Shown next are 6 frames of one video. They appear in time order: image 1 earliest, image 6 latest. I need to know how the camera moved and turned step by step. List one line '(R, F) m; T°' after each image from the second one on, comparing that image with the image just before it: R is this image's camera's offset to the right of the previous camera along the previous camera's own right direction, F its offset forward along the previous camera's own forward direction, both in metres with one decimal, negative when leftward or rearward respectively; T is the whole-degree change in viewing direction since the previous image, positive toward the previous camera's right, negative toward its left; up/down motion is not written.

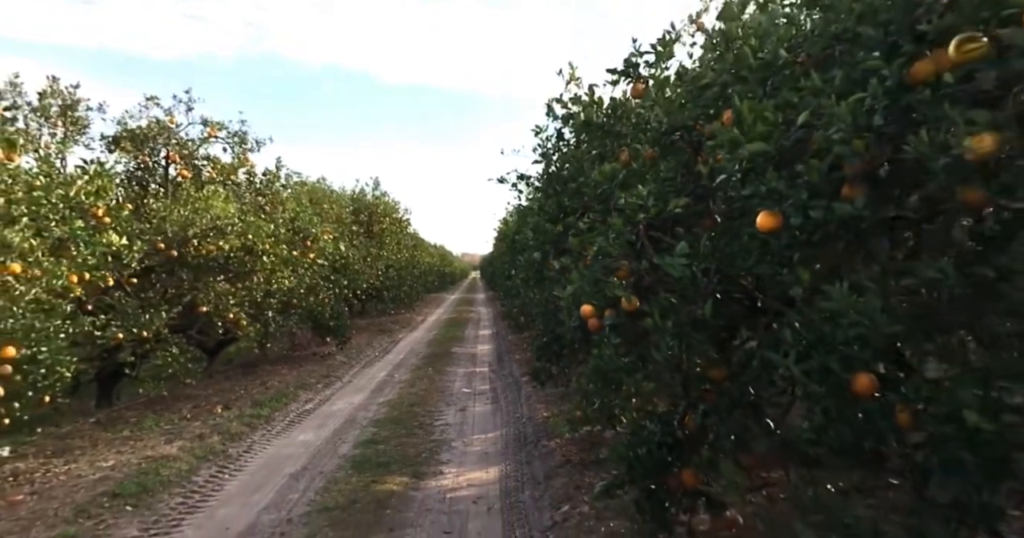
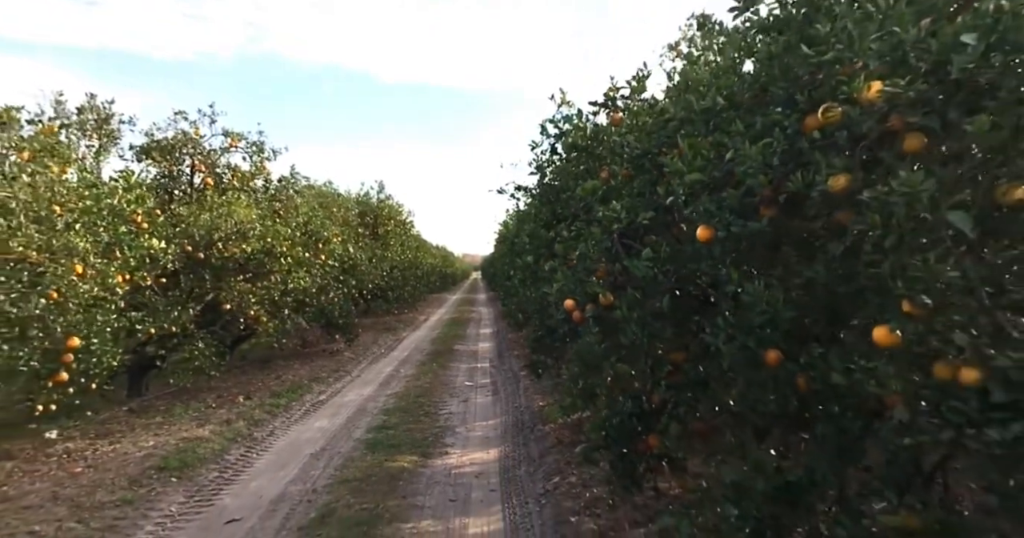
(0.0, -0.7) m; 0°
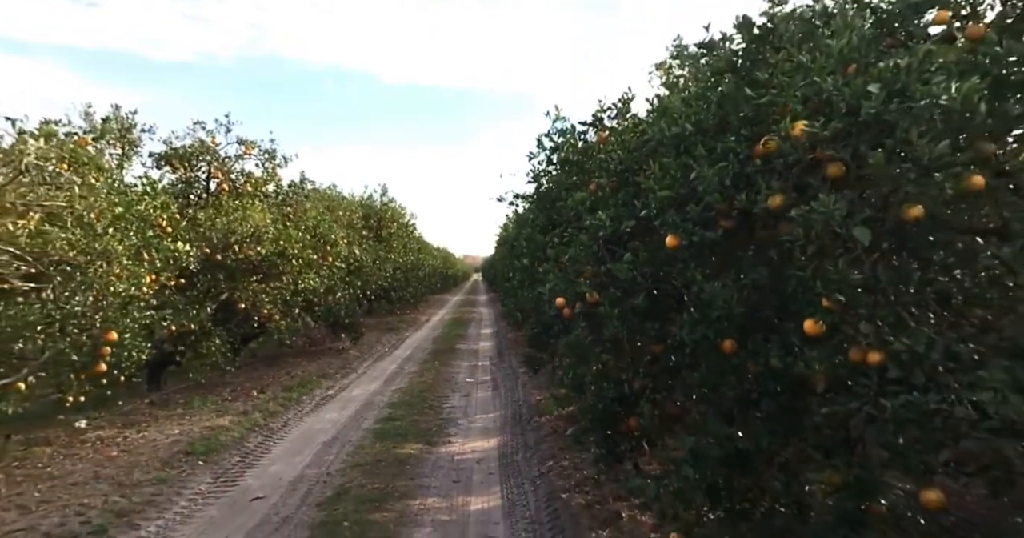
(0.0, -0.5) m; 0°
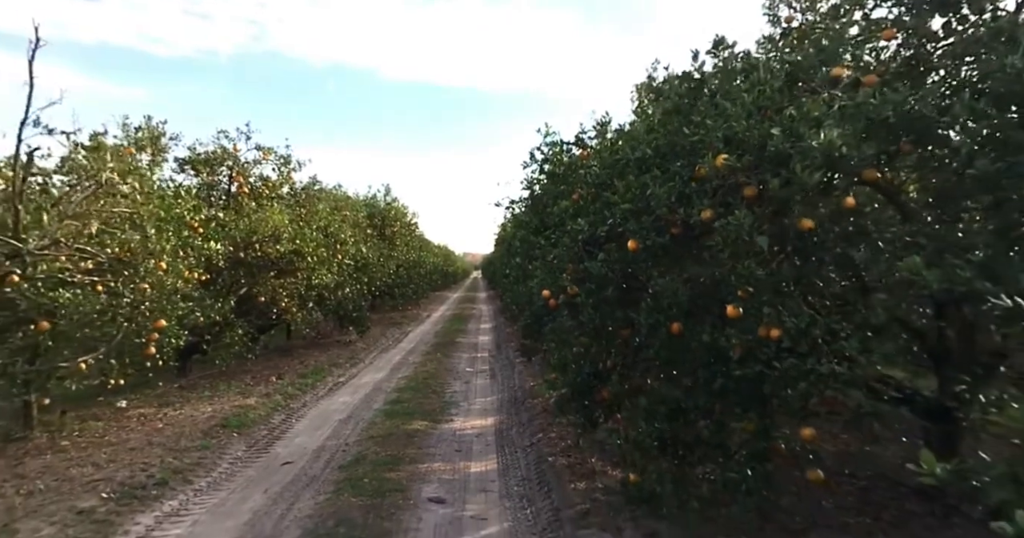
(0.0, -0.9) m; 0°
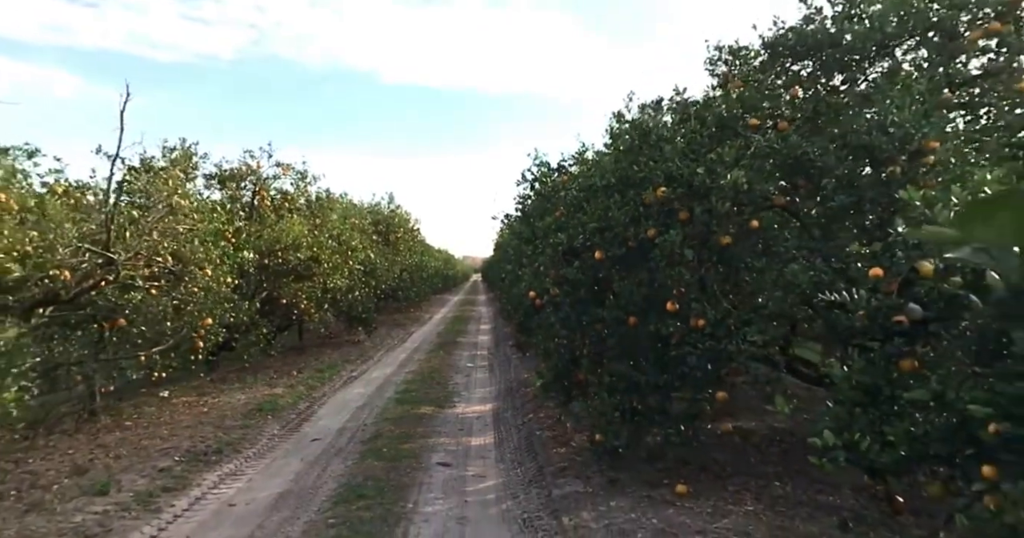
(+0.1, -1.1) m; 0°
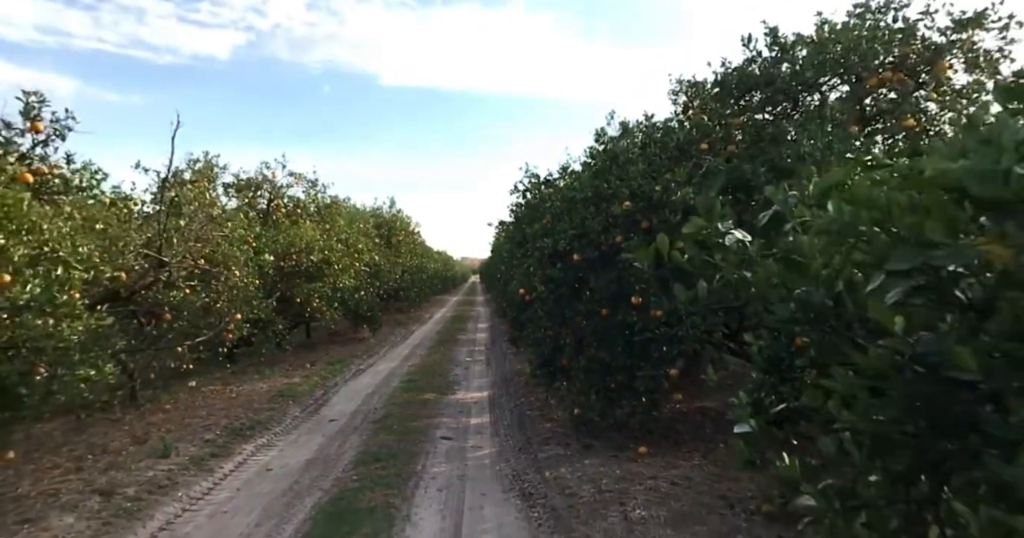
(+0.1, -1.0) m; 0°
